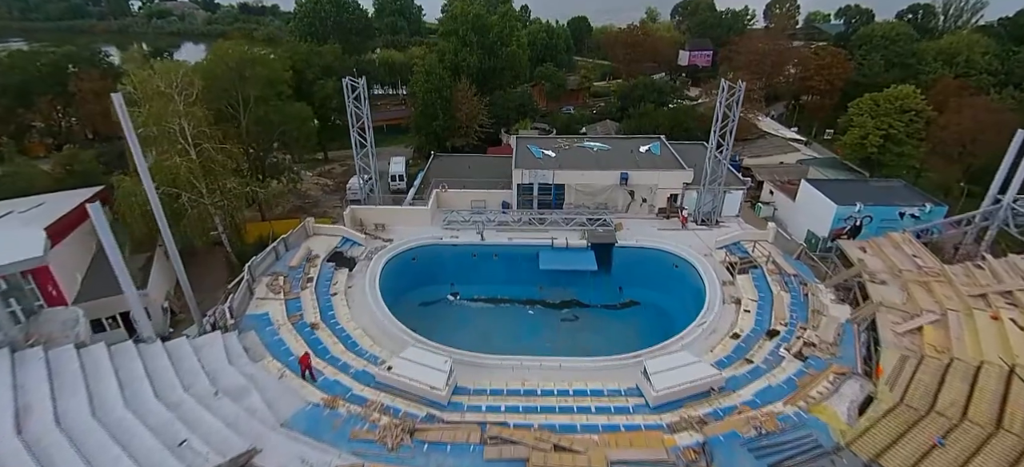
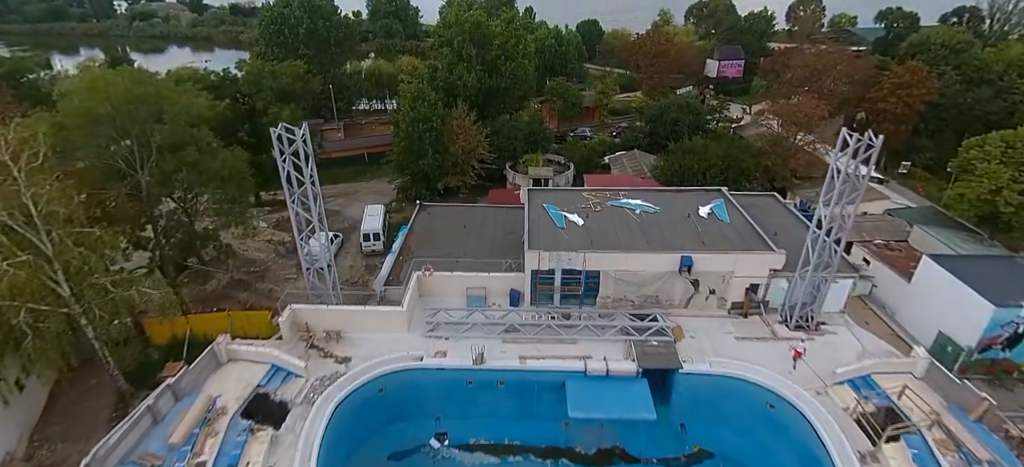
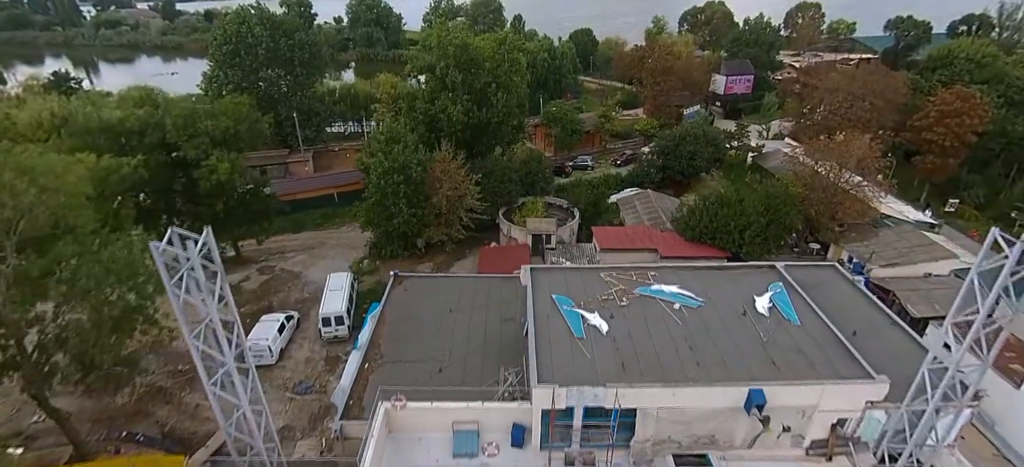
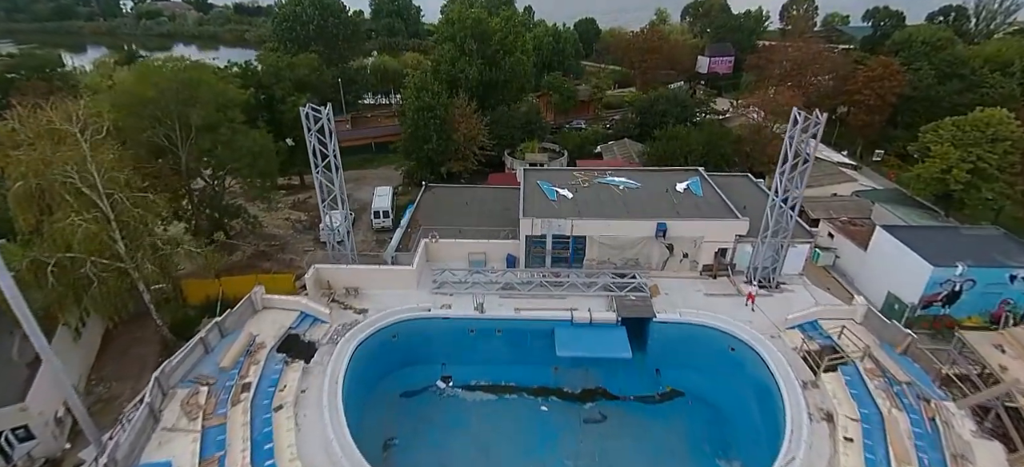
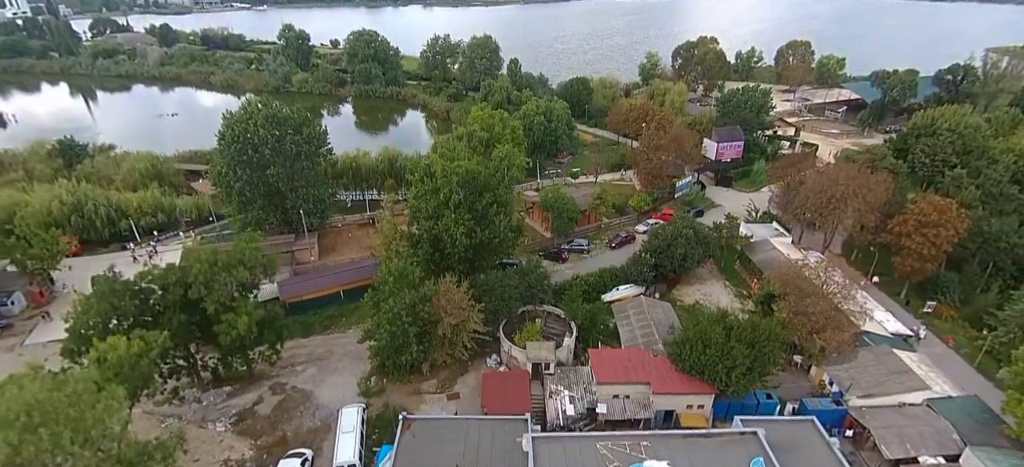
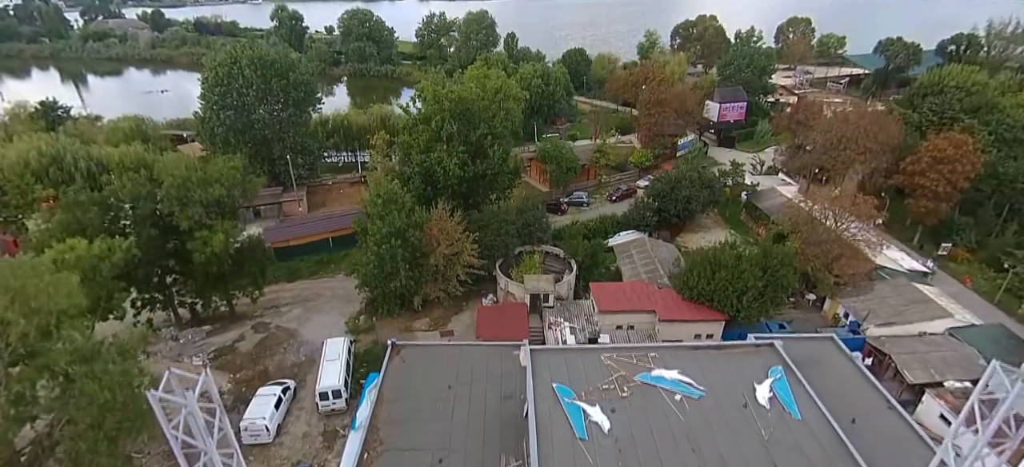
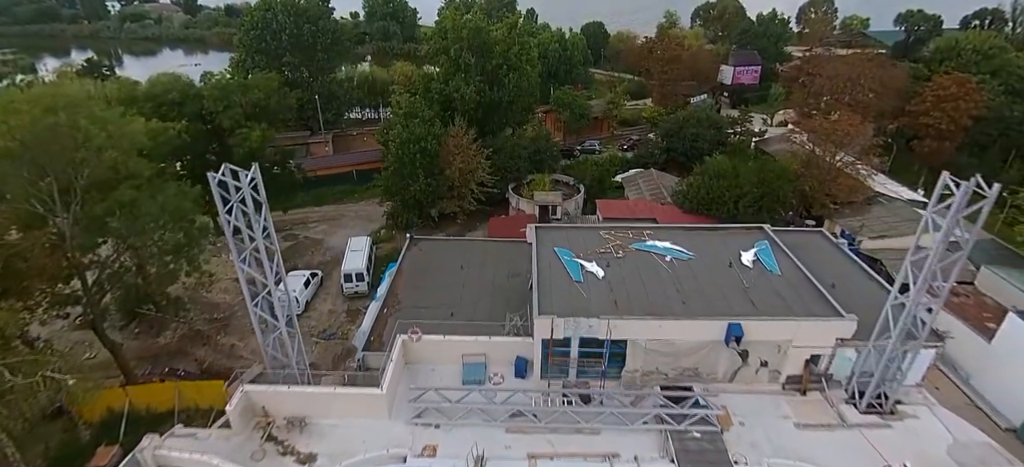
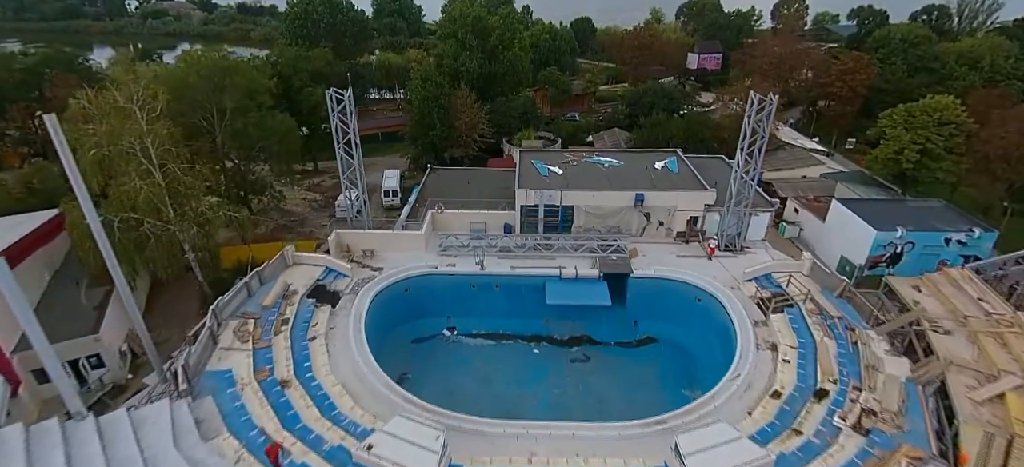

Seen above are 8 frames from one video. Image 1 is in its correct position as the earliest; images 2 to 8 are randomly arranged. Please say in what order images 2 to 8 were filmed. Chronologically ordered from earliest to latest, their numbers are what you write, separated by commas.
8, 4, 2, 7, 3, 6, 5
